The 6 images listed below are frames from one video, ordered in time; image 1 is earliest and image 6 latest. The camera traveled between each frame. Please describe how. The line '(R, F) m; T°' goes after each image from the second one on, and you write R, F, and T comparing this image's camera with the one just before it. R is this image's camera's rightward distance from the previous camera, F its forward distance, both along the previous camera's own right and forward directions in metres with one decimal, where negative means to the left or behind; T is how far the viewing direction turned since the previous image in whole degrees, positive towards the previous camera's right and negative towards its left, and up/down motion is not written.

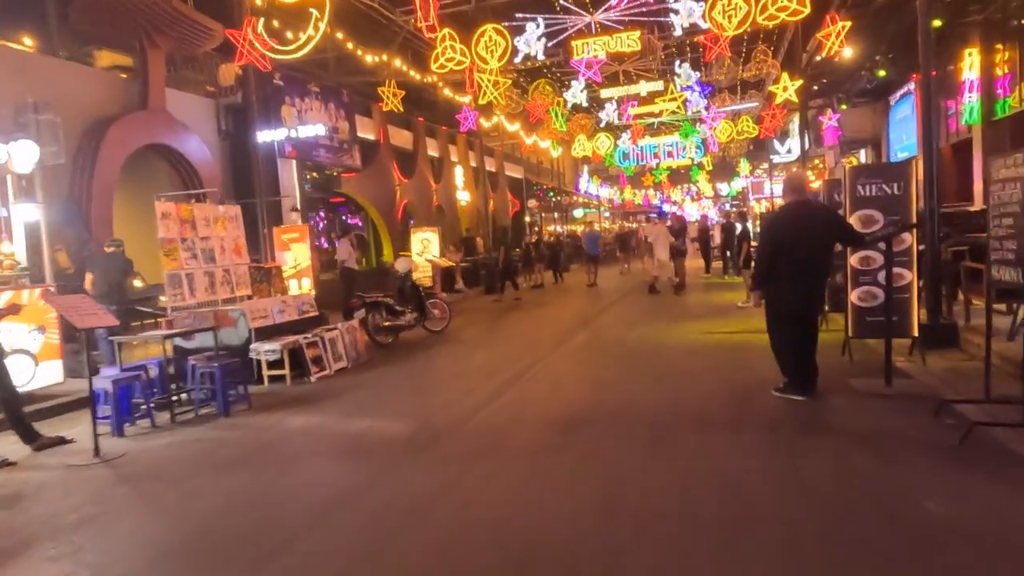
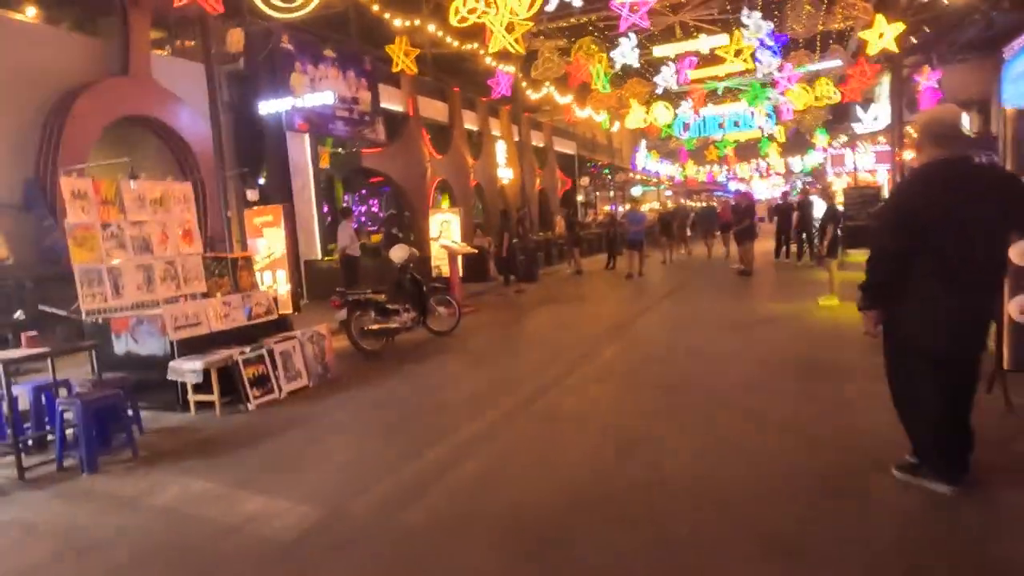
(+0.7, +2.5) m; -5°
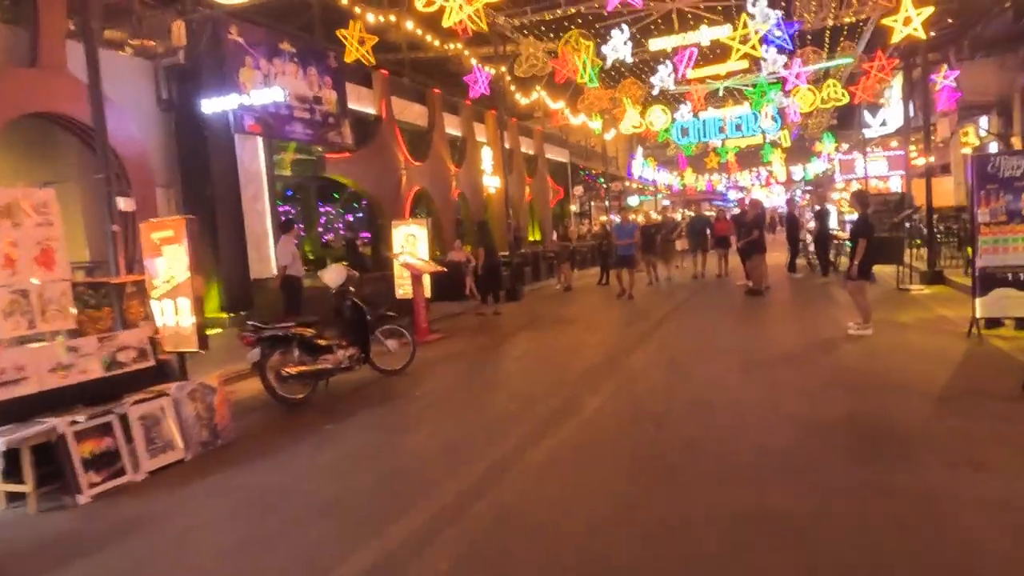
(+0.5, +2.0) m; 0°
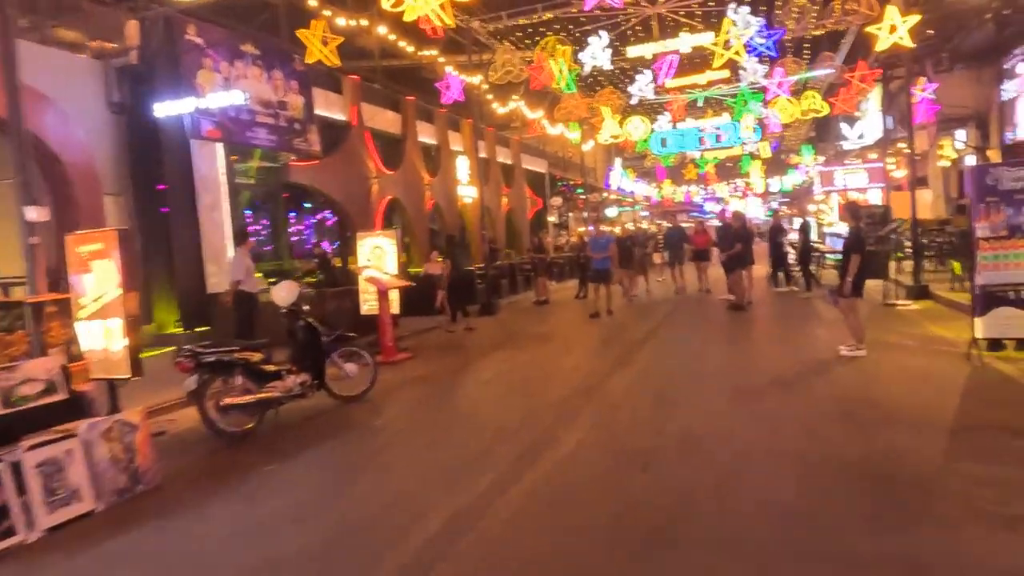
(+0.1, +0.7) m; +2°
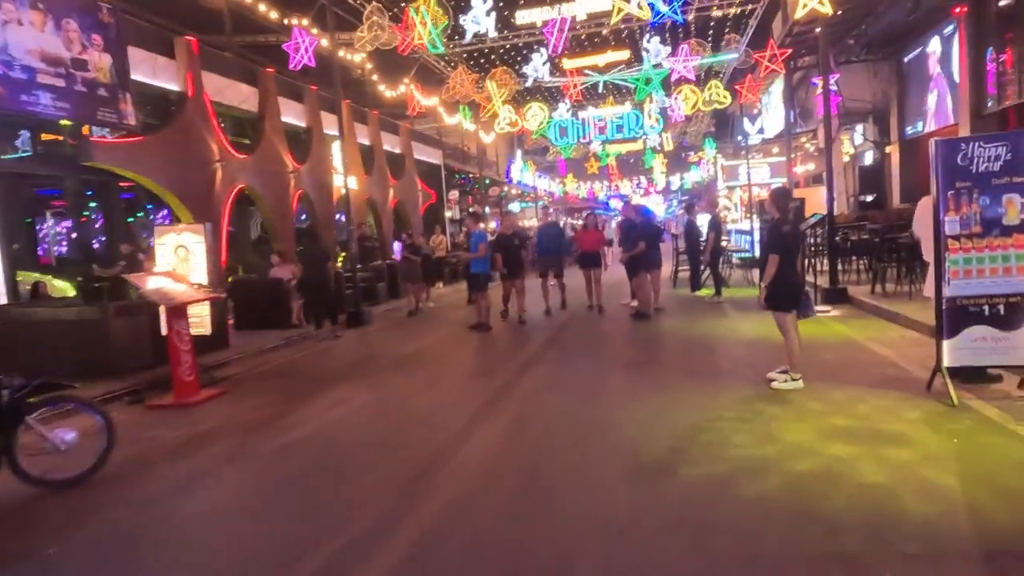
(+0.9, +2.5) m; +8°
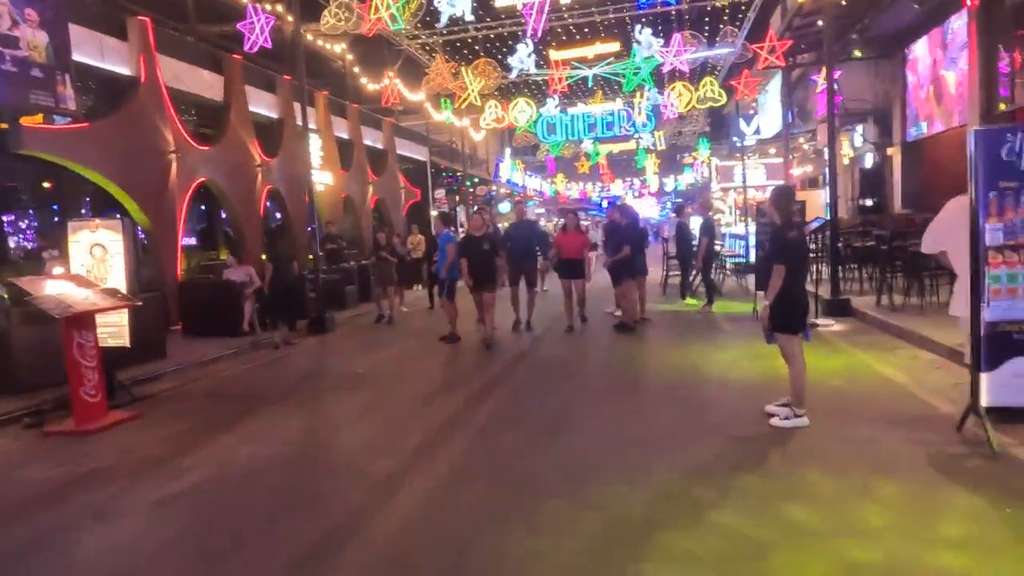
(+0.4, +1.2) m; +1°
